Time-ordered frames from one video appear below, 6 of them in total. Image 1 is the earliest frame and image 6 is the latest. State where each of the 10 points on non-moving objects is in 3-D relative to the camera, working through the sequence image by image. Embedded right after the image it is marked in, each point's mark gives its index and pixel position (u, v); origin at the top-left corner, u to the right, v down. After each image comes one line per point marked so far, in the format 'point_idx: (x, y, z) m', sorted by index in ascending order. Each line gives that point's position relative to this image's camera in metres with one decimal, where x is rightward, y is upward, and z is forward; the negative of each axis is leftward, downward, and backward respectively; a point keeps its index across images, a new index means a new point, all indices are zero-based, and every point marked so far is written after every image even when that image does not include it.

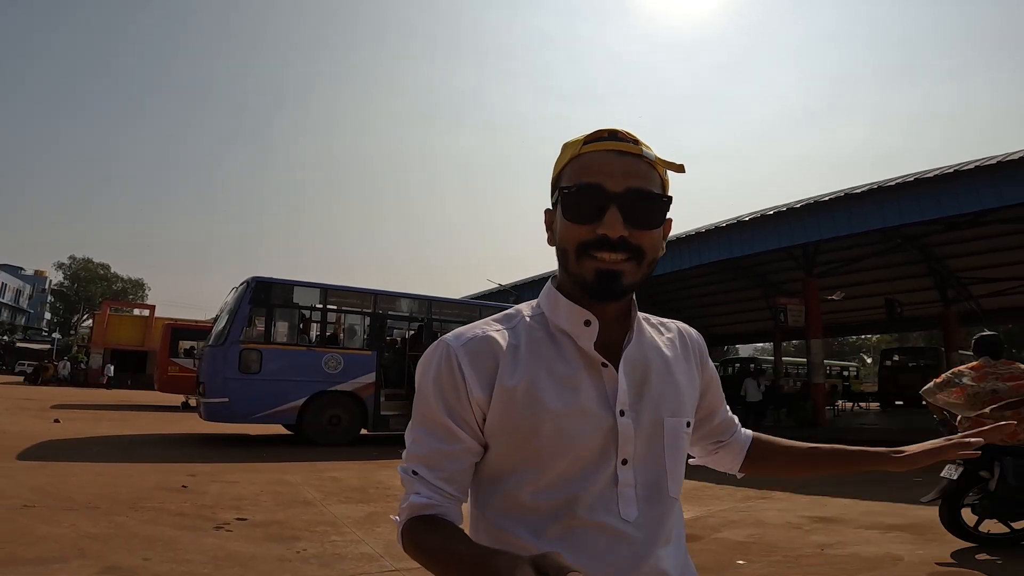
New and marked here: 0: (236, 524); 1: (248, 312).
0: (-2.3, -2.0, +5.3) m
1: (-4.9, -0.4, +11.9) m
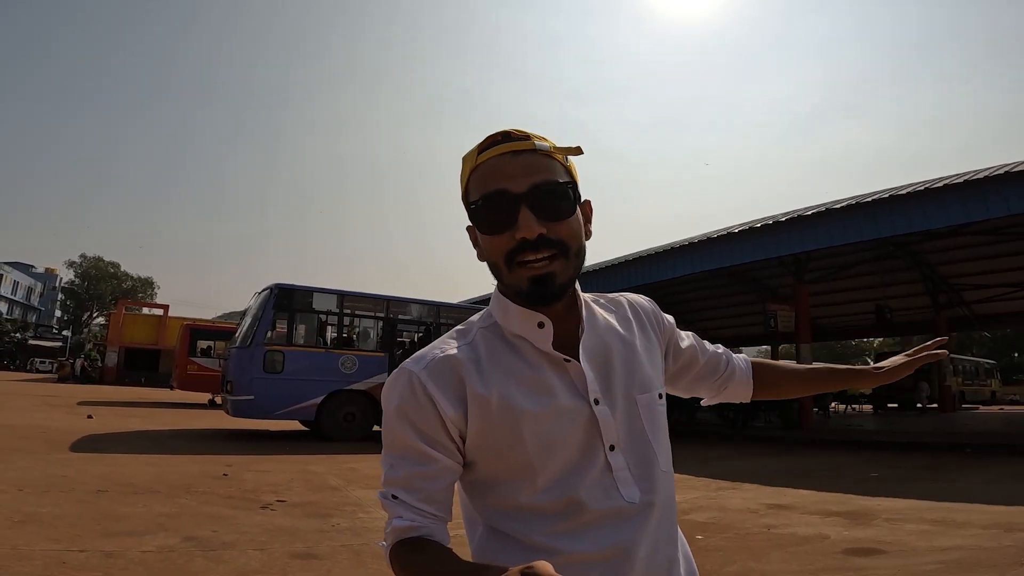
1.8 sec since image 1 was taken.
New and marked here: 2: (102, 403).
0: (-2.3, -2.1, +6.3) m
1: (-4.8, -0.6, +12.8) m
2: (-12.5, -3.5, +19.5) m
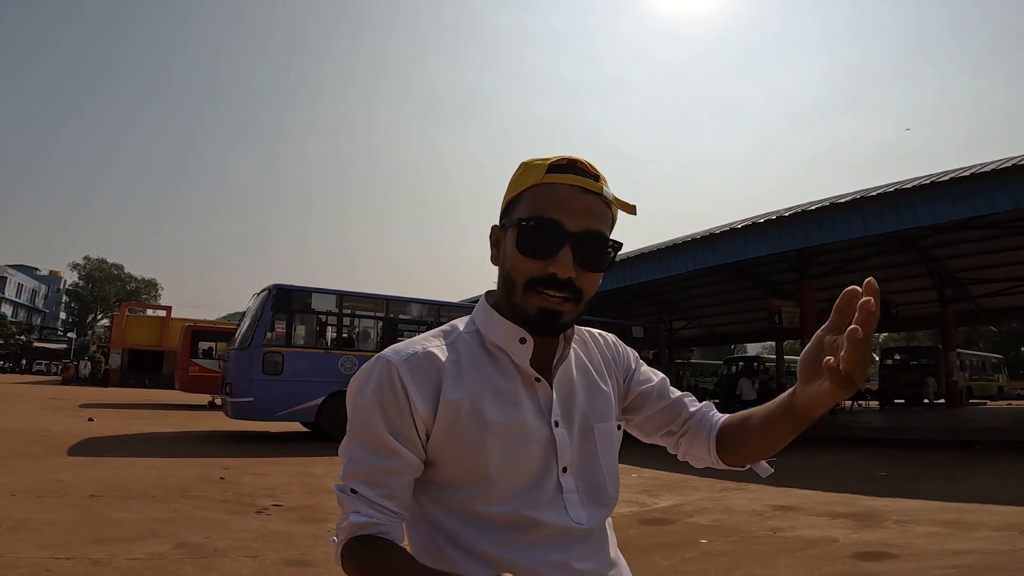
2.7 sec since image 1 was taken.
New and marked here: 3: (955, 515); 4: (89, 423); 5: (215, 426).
0: (-2.3, -2.1, +6.2) m
1: (-4.8, -0.6, +12.7) m
2: (-12.4, -3.6, +19.4) m
3: (+3.9, -2.0, +5.6) m
4: (-9.4, -3.0, +14.2) m
5: (-6.9, -3.2, +14.9) m
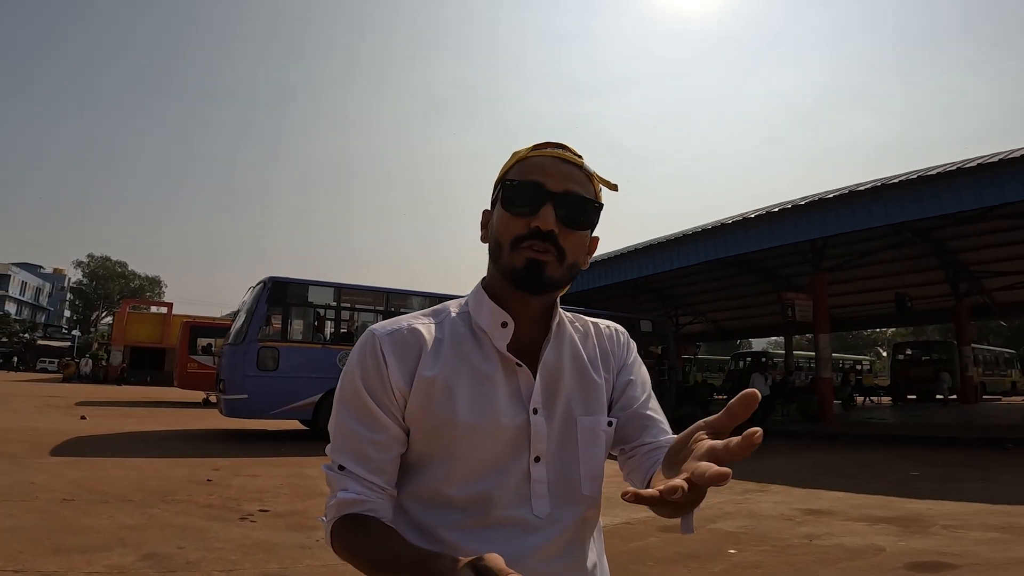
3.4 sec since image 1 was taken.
0: (-2.2, -2.0, +5.7) m
1: (-4.7, -0.4, +12.2) m
2: (-12.2, -3.4, +19.0) m
3: (+3.9, -1.8, +5.1) m
4: (-9.3, -2.9, +13.7) m
5: (-6.8, -3.1, +14.5) m
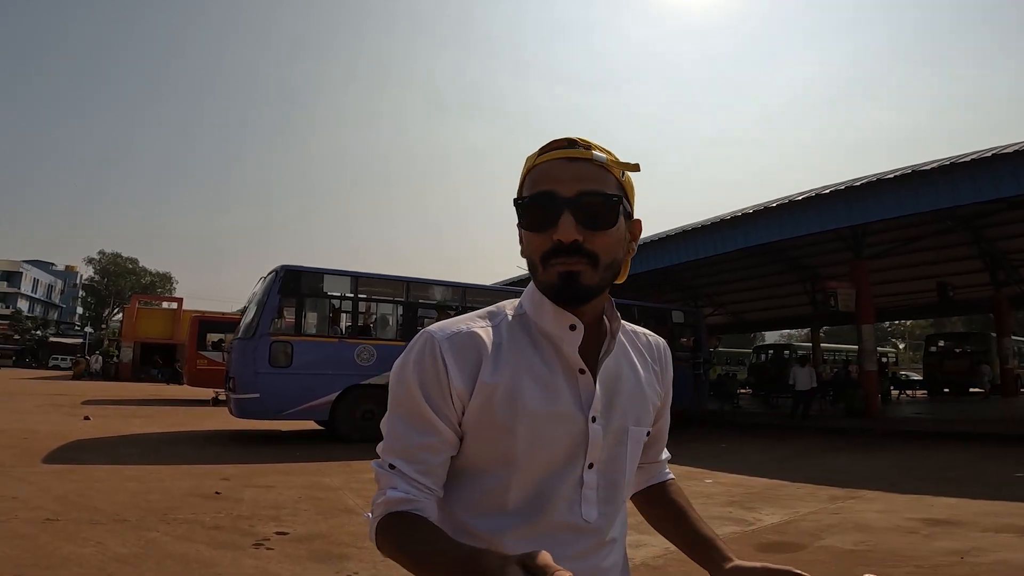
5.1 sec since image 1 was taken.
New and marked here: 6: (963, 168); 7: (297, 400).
0: (-1.8, -1.9, +4.8) m
1: (-4.1, -0.3, +11.4) m
2: (-11.6, -3.2, +18.3) m
3: (+4.4, -1.7, +4.1) m
4: (-8.7, -2.7, +13.0) m
5: (-6.2, -2.9, +13.7) m
6: (+8.7, +2.4, +12.6) m
7: (-3.8, -2.0, +11.3) m
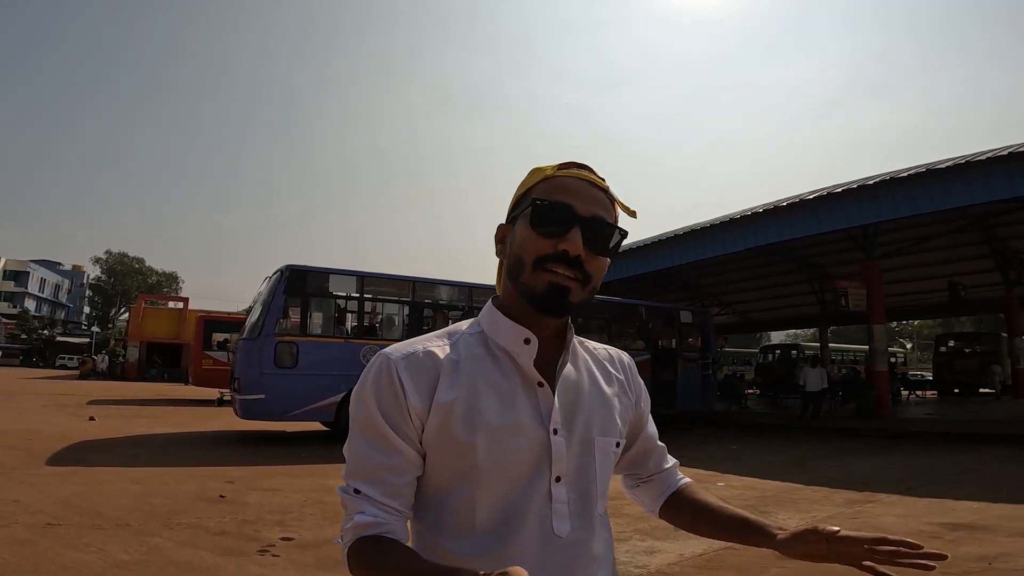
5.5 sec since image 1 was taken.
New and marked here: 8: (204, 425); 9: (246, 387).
0: (-1.7, -1.9, +4.7) m
1: (-4.0, -0.3, +11.3) m
2: (-11.4, -3.2, +18.2) m
3: (+4.5, -1.7, +4.0) m
4: (-8.5, -2.7, +12.9) m
5: (-6.0, -2.9, +13.6) m
6: (+8.9, +2.4, +12.4) m
7: (-3.7, -2.0, +11.2) m
8: (-6.6, -2.9, +13.8) m
9: (-4.6, -1.7, +11.0) m
